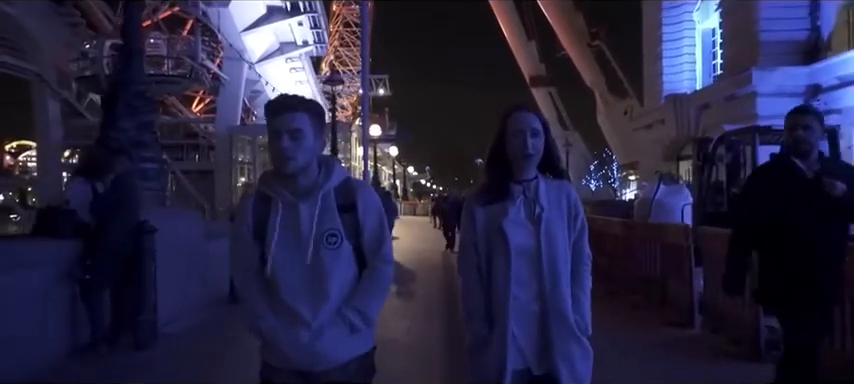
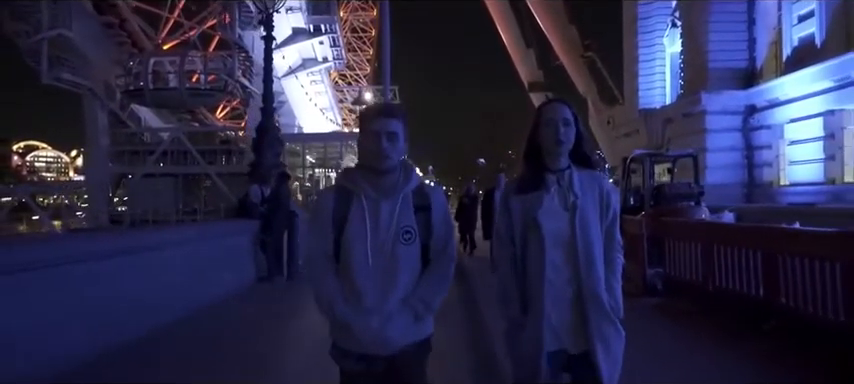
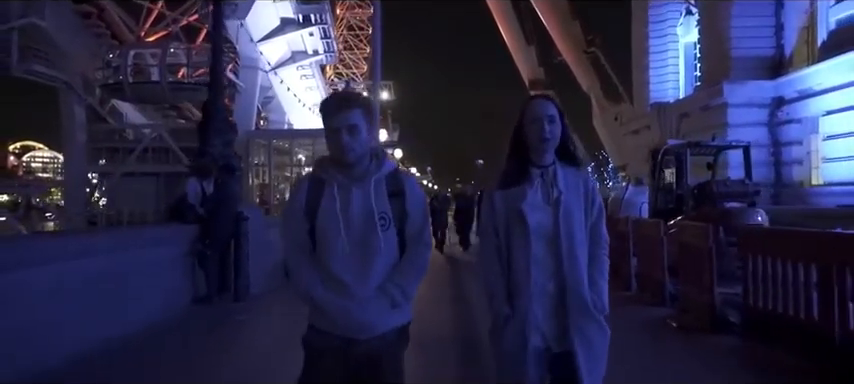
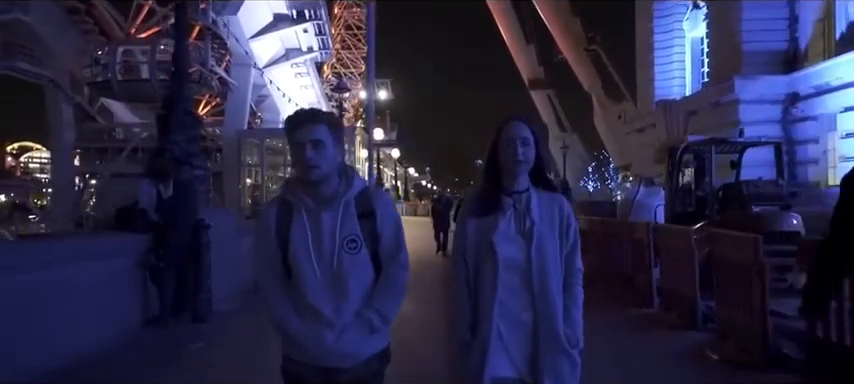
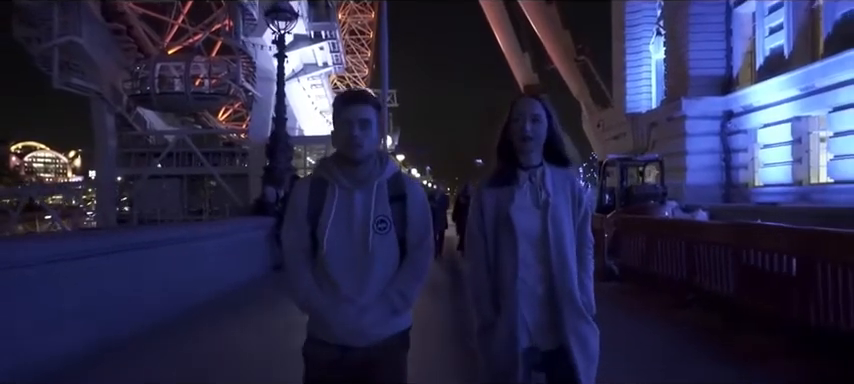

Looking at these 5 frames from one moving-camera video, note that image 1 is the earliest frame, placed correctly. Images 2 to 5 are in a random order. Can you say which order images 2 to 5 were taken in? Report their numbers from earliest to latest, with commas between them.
4, 3, 2, 5
